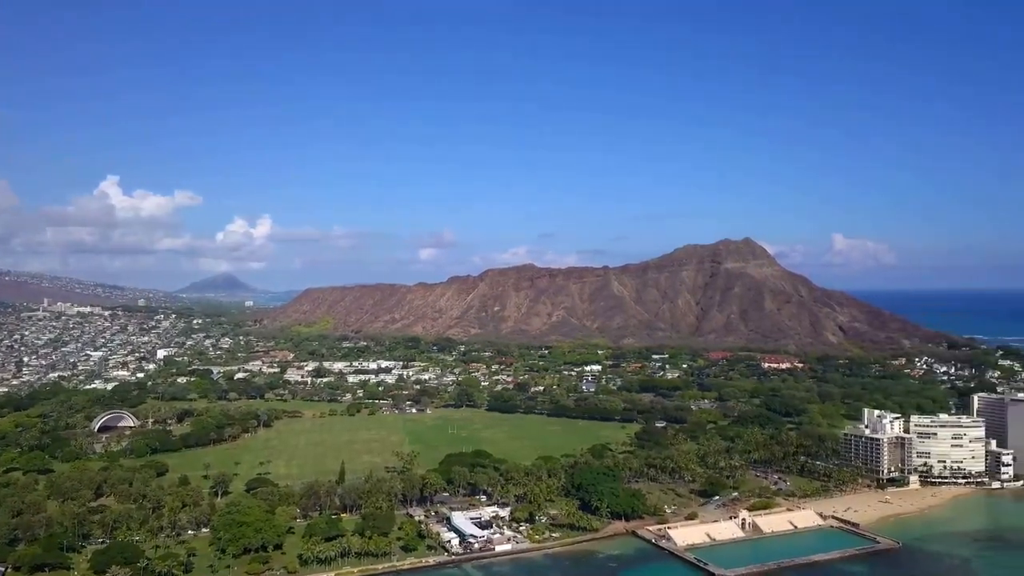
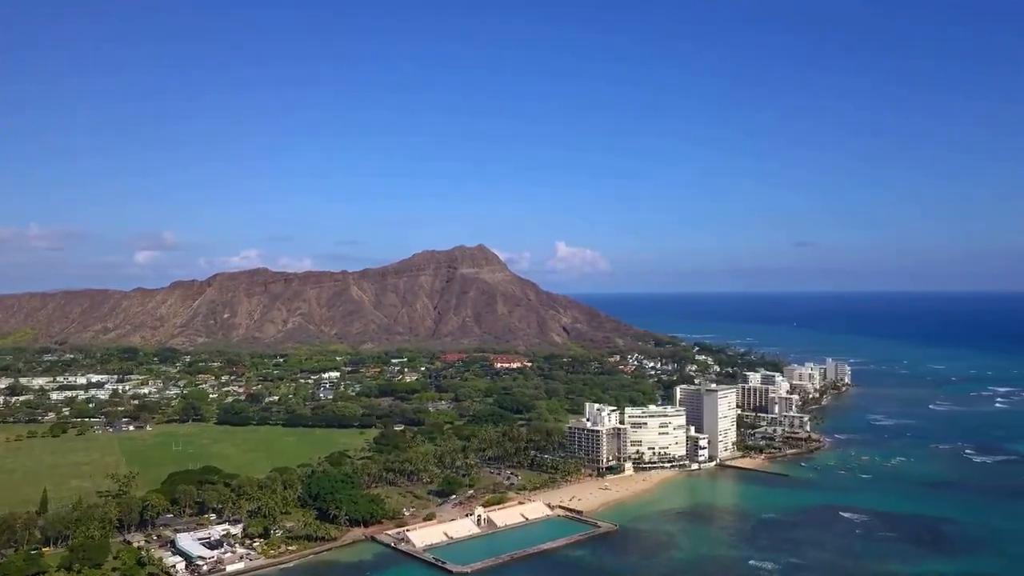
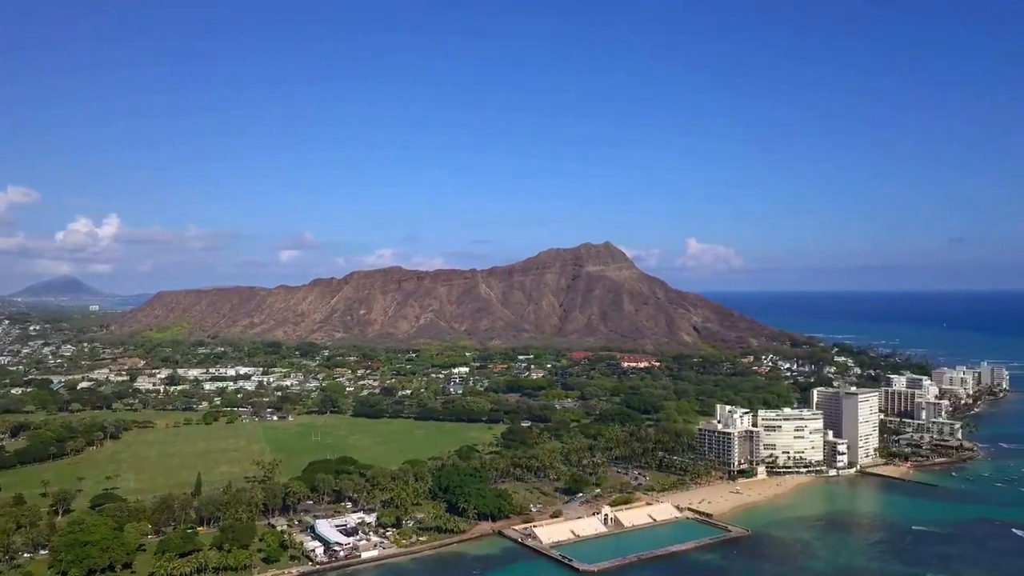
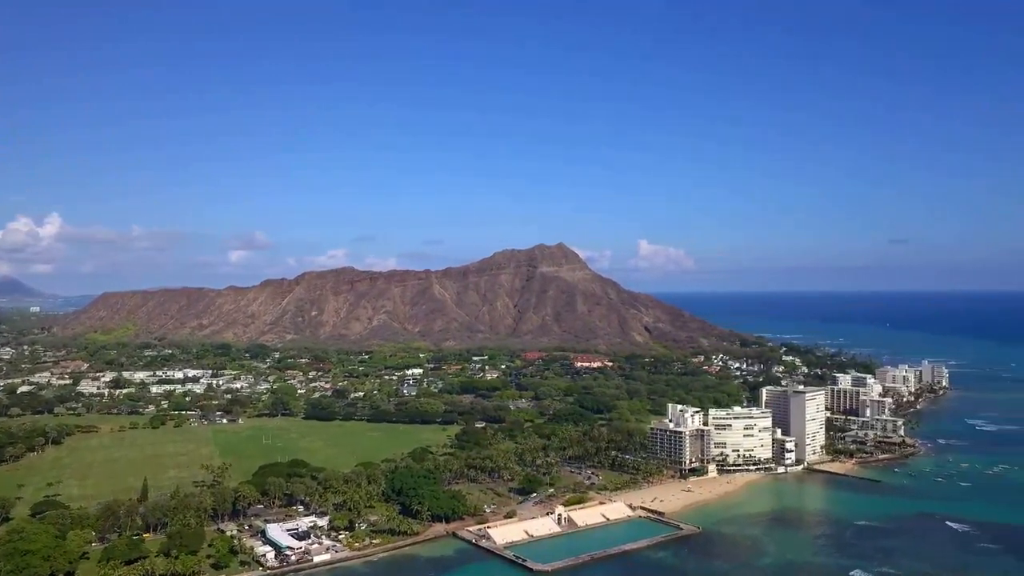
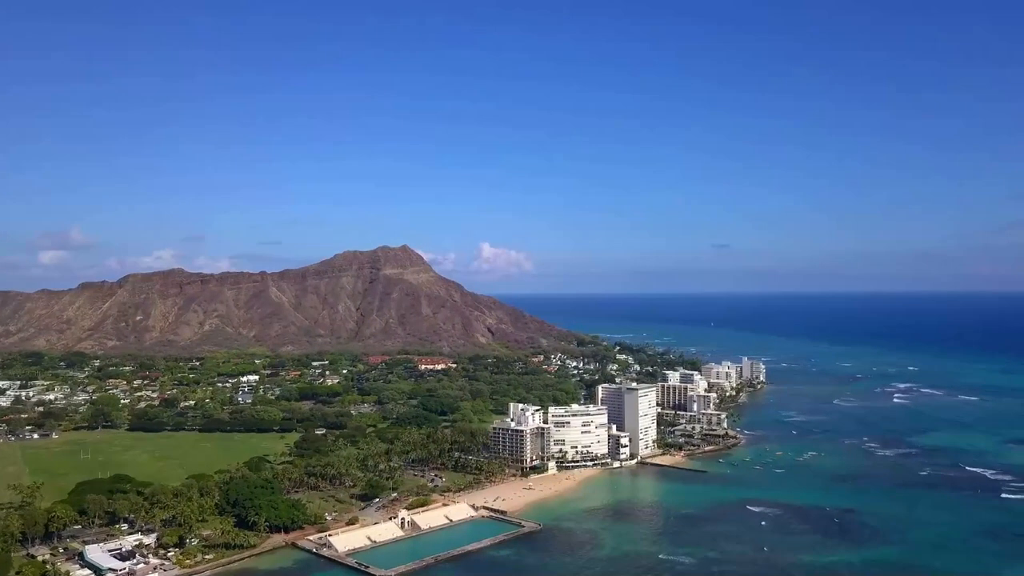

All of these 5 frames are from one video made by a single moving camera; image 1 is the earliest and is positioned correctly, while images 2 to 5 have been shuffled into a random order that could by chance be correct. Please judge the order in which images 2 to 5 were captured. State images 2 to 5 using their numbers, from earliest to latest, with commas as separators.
3, 4, 2, 5
